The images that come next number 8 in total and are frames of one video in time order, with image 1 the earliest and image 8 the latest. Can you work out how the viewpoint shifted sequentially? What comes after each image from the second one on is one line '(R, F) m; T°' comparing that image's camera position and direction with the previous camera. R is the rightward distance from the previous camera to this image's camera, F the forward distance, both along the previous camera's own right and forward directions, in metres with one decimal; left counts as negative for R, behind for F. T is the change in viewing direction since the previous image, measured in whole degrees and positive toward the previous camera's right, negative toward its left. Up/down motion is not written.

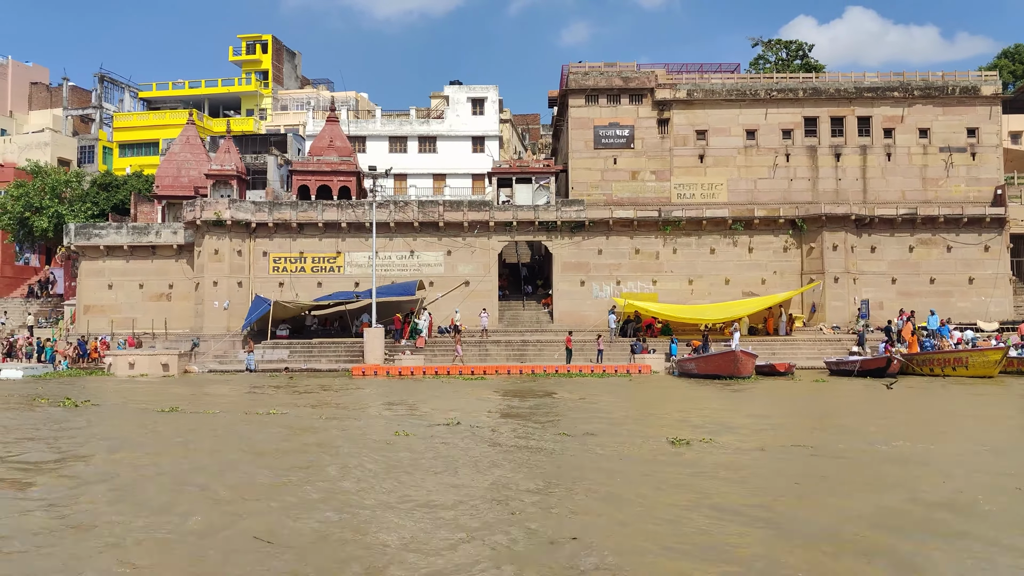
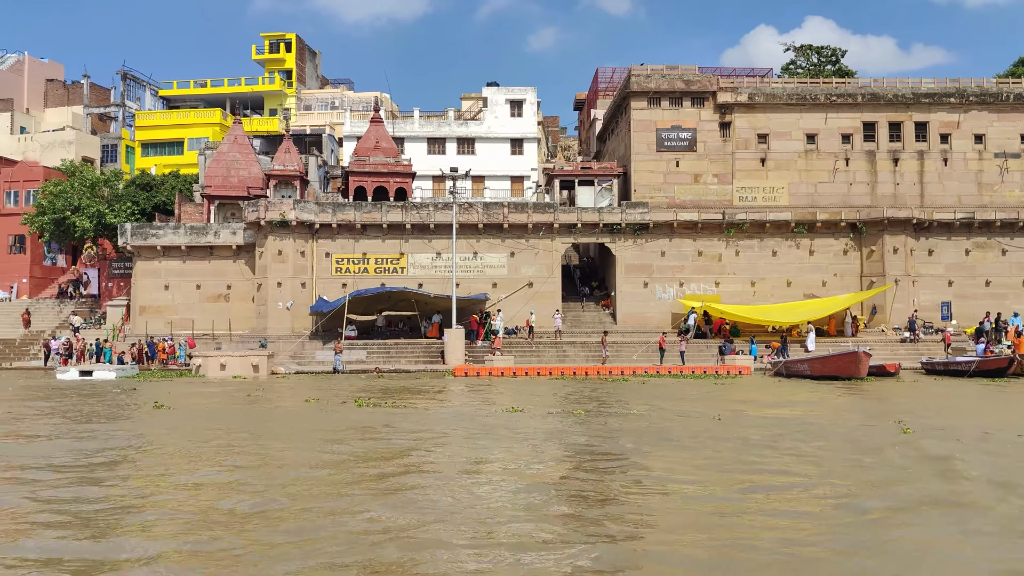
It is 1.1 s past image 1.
(-3.5, +0.2) m; +2°
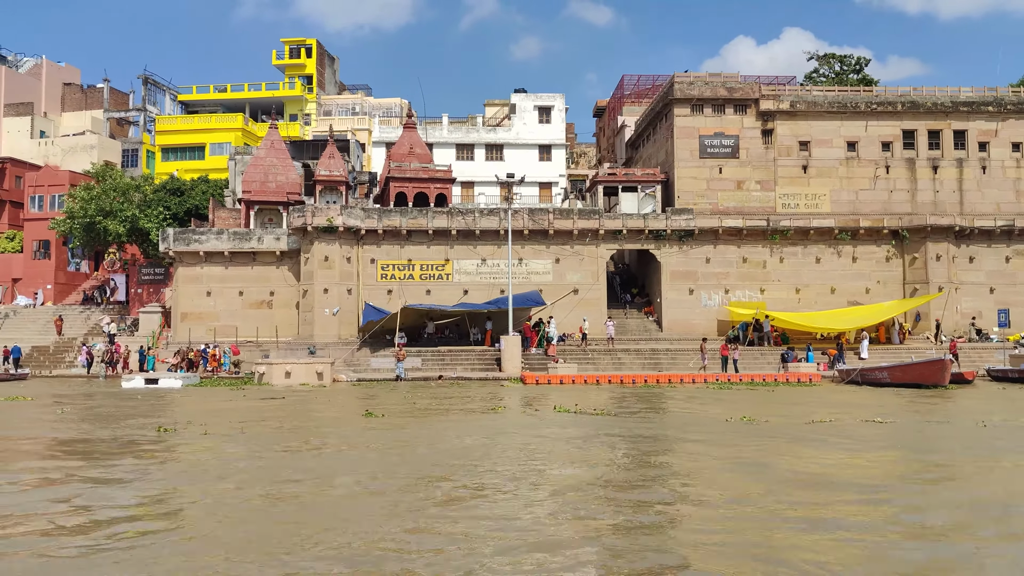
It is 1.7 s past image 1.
(-2.3, +0.2) m; +1°
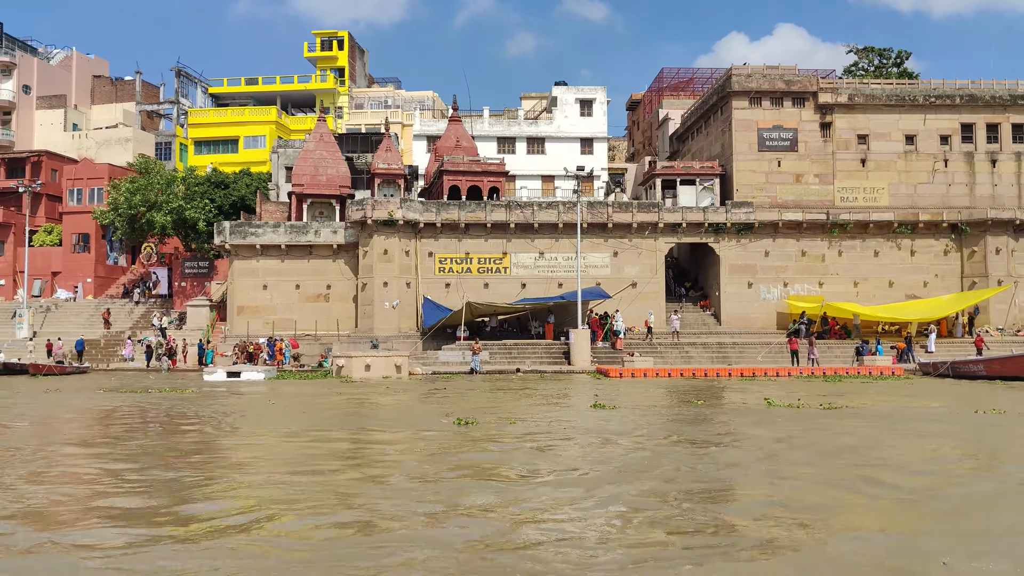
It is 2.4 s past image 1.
(-2.3, +0.2) m; 0°
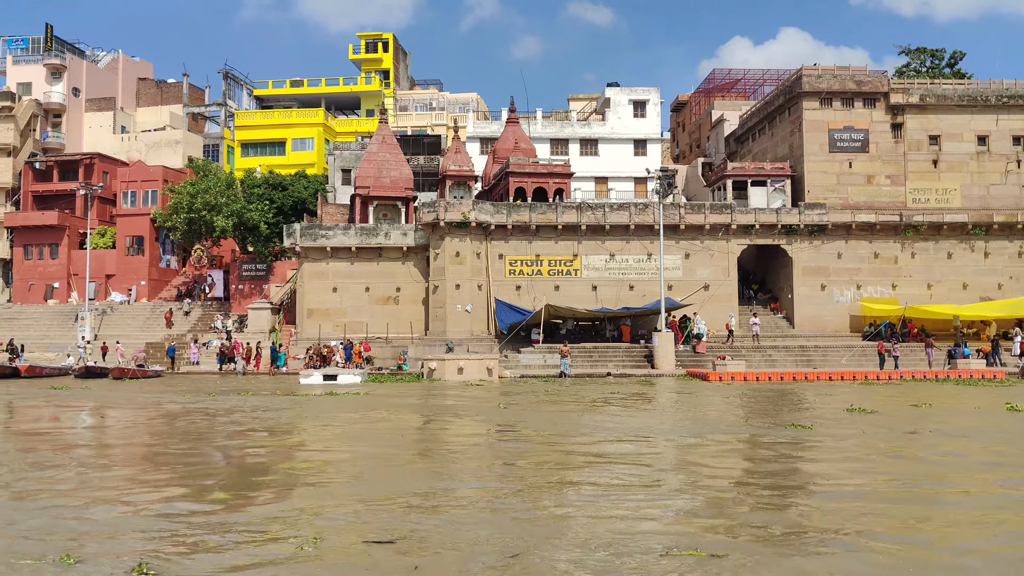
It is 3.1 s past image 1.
(-2.3, +0.3) m; 0°
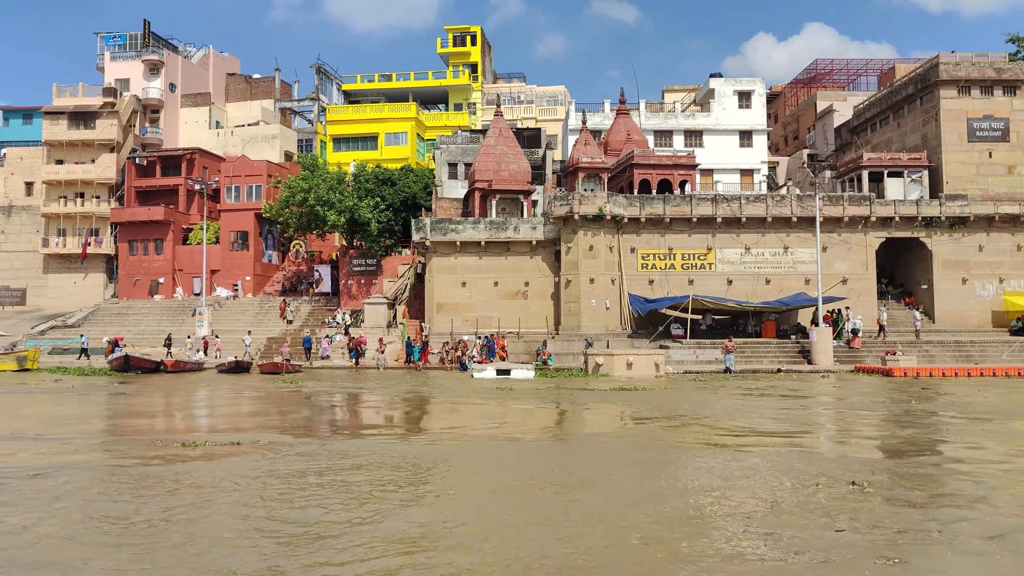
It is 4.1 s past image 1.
(-3.7, +0.5) m; -2°
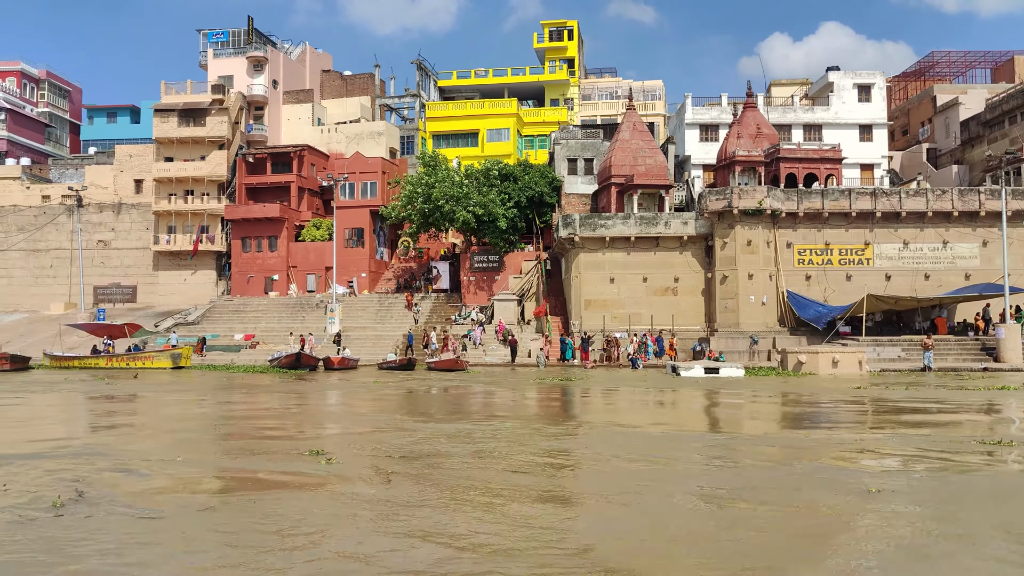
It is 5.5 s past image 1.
(-4.4, +0.6) m; -1°
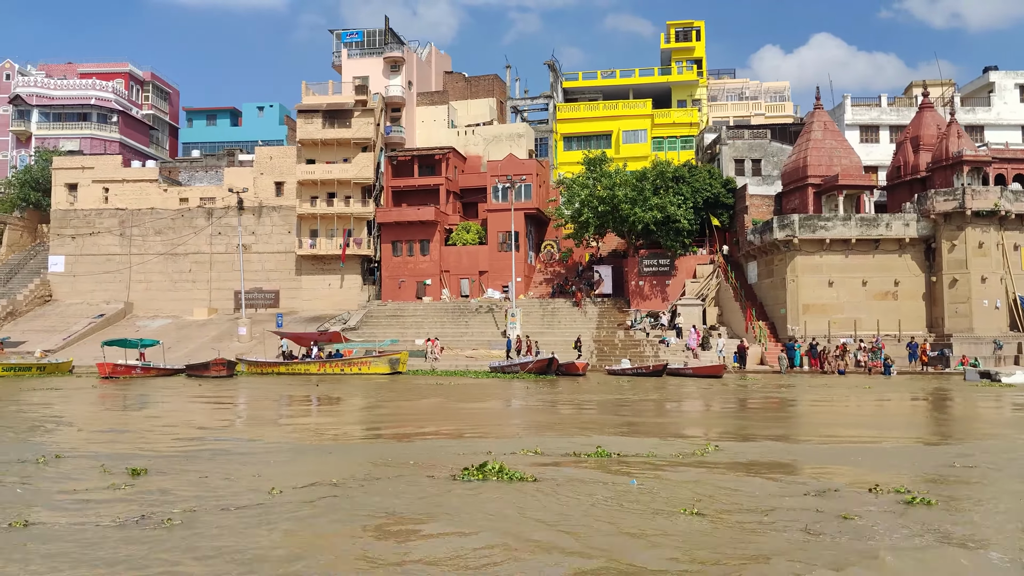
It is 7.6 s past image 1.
(-7.0, +0.9) m; 0°
